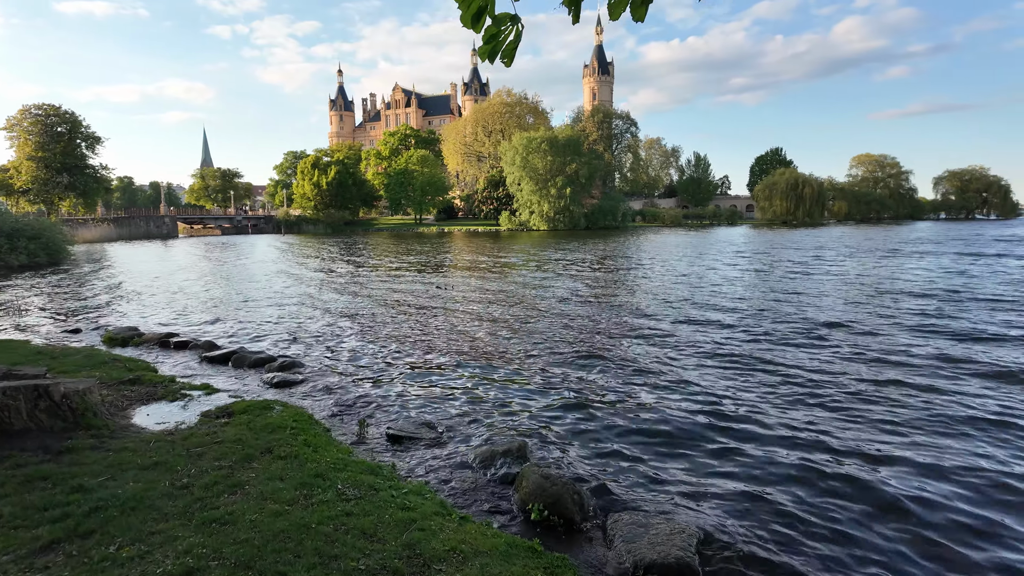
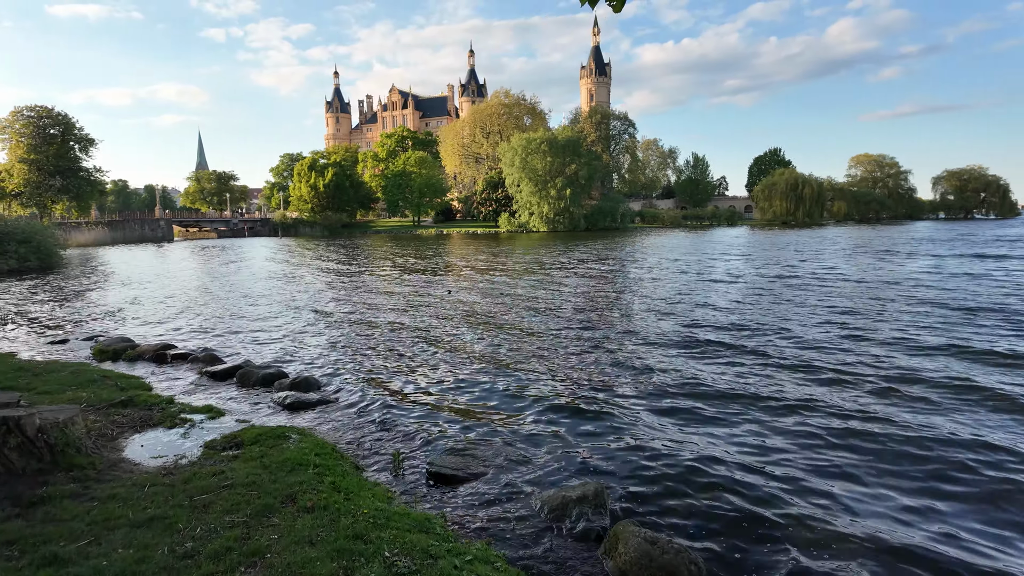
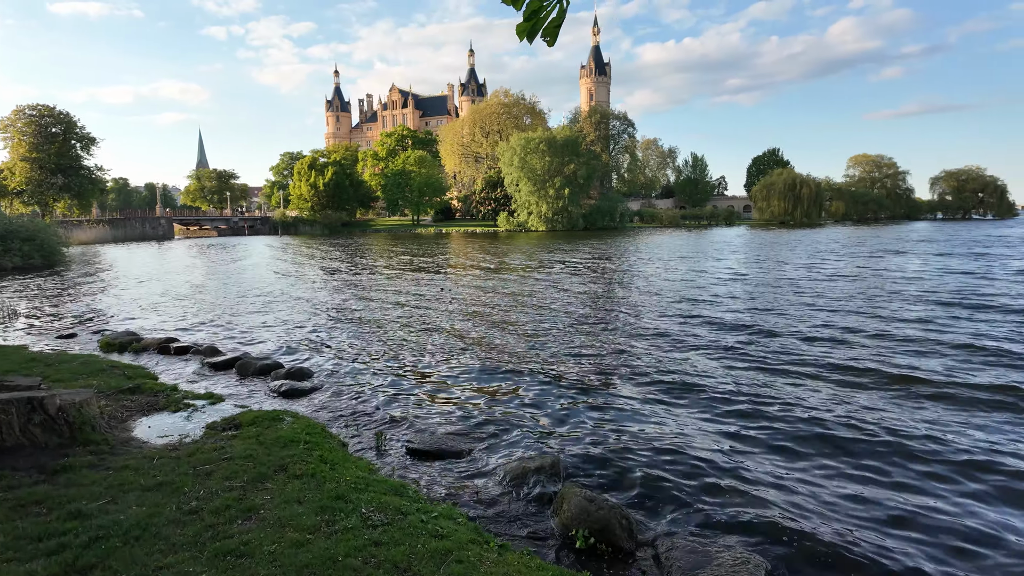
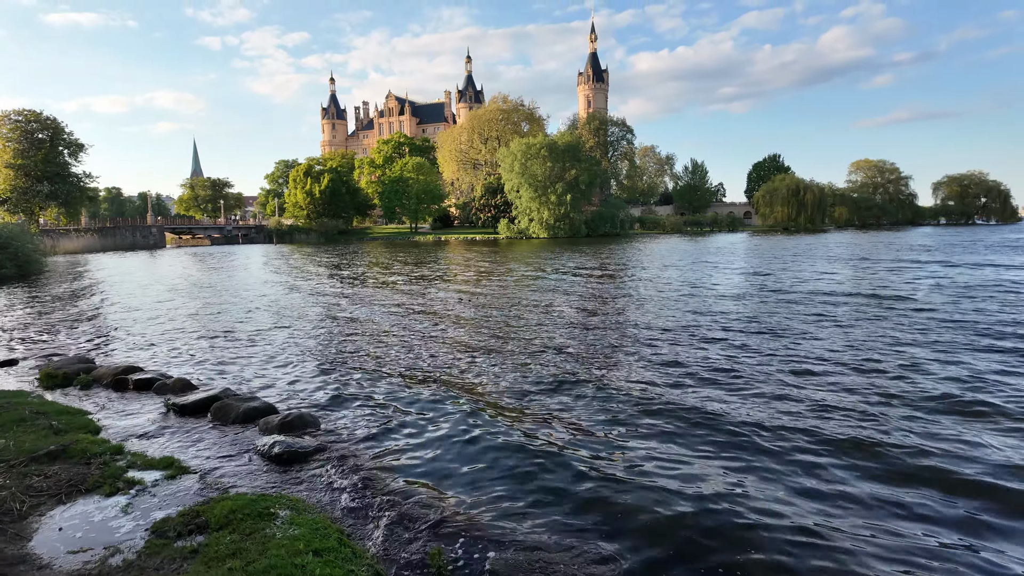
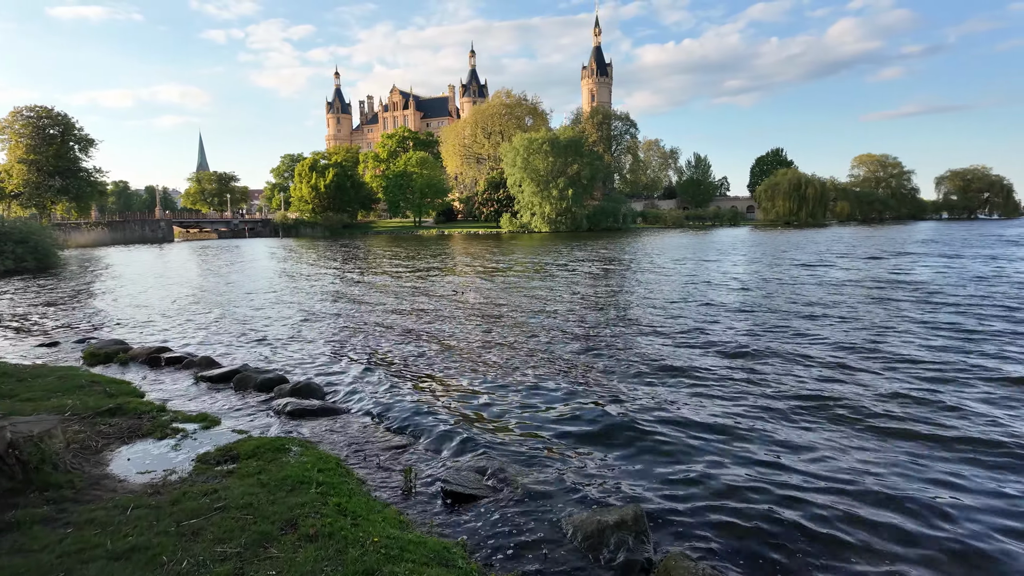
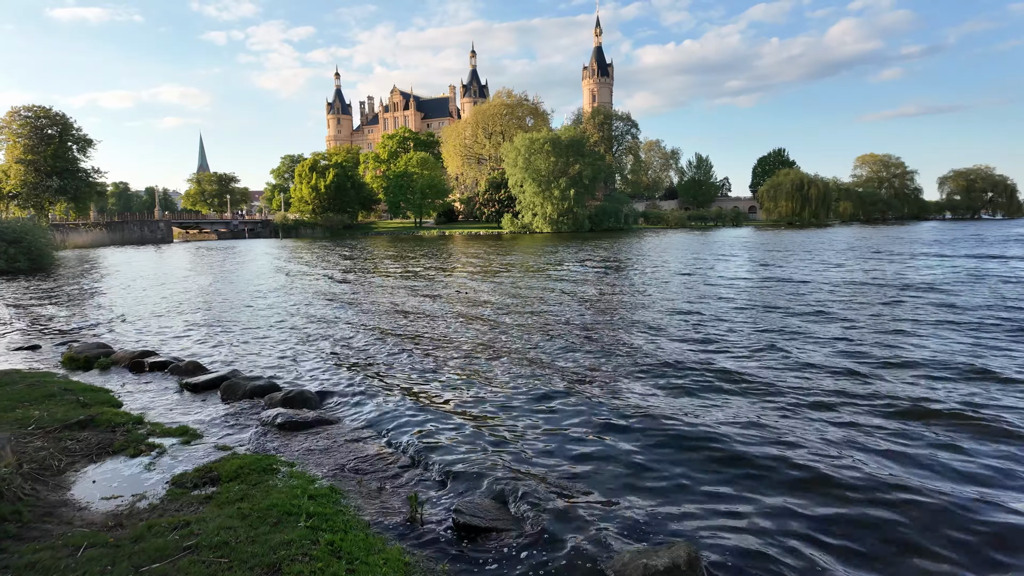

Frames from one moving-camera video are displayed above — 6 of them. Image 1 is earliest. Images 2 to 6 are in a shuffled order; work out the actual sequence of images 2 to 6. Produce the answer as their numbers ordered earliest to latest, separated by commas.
3, 2, 5, 6, 4
